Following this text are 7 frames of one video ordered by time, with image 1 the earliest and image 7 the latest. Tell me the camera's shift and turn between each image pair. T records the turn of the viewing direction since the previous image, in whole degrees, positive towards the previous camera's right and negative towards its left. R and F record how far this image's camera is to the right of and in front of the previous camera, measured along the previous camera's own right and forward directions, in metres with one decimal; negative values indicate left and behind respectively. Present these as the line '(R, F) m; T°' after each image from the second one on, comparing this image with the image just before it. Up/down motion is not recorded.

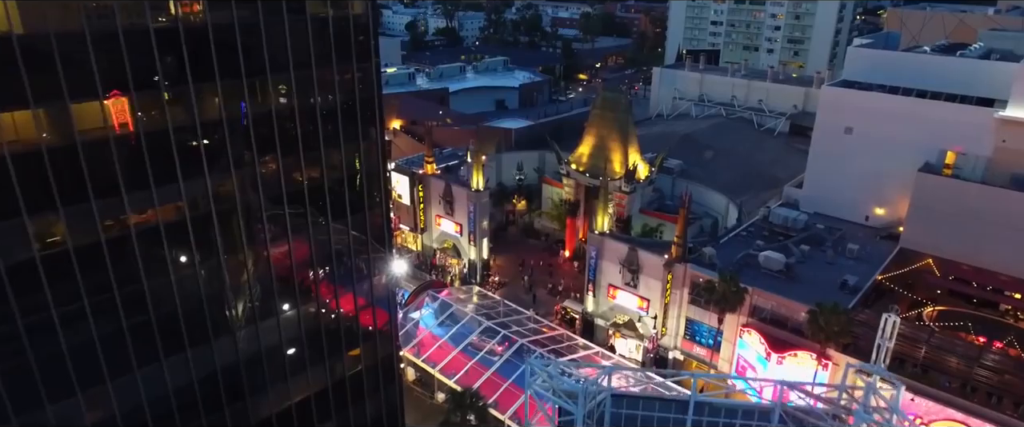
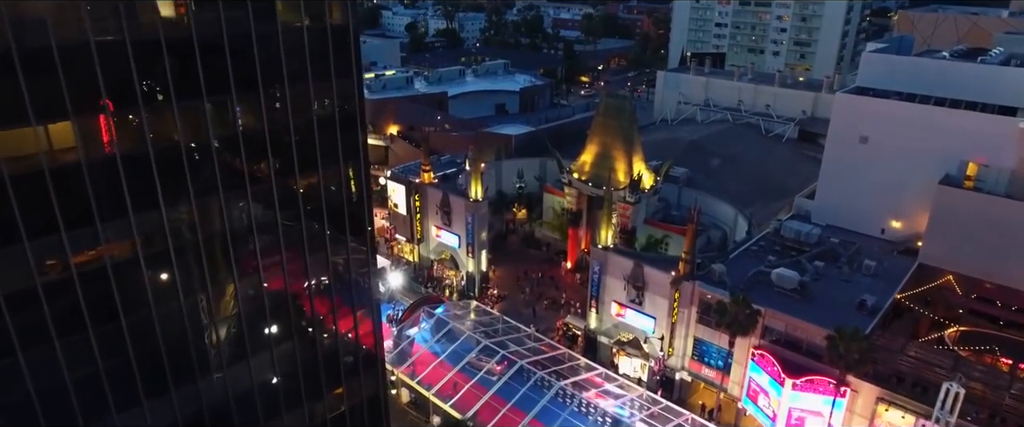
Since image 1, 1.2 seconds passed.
(+0.1, +1.6) m; 0°
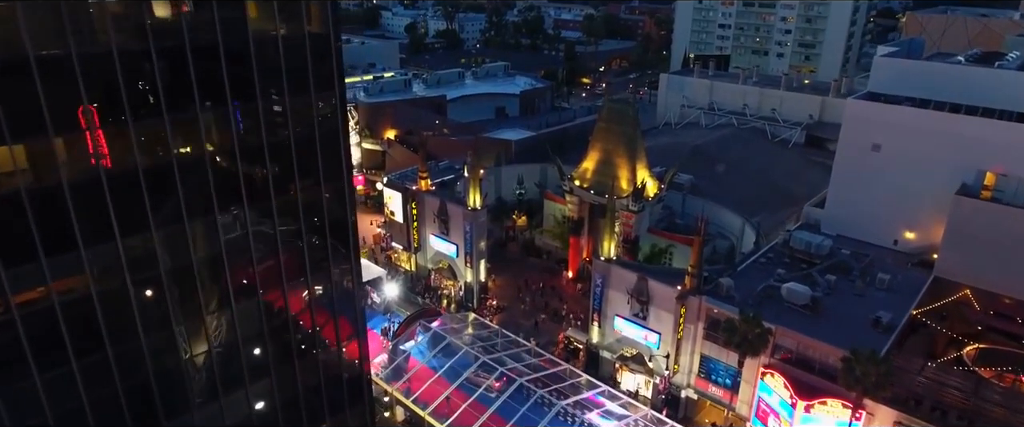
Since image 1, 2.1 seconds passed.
(+0.1, +1.2) m; 0°
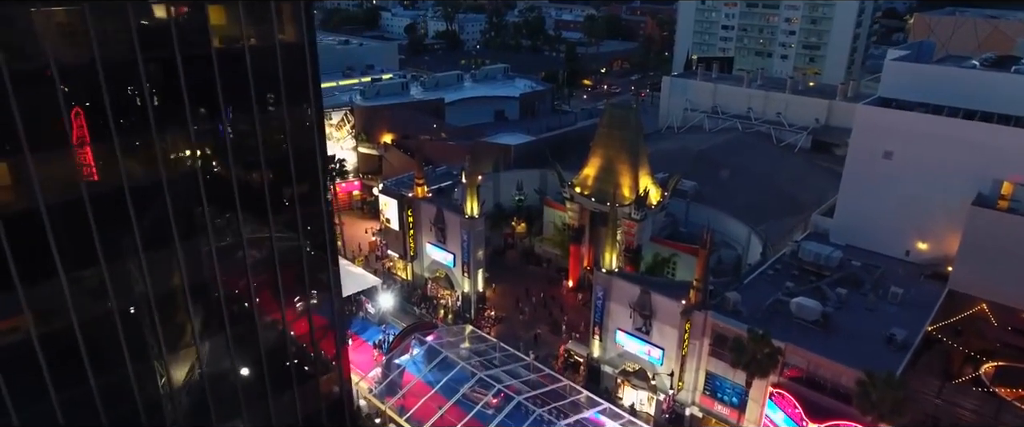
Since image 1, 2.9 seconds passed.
(+0.1, +1.2) m; 0°
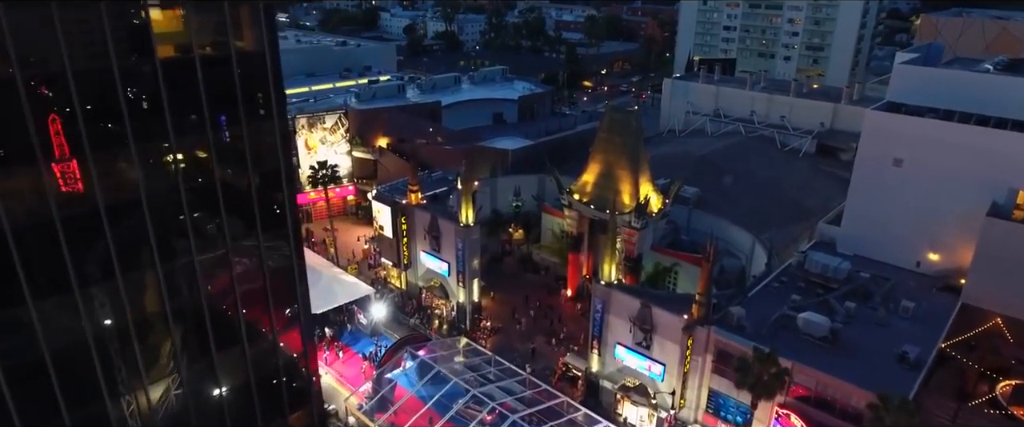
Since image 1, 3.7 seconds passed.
(+0.3, +1.2) m; 0°
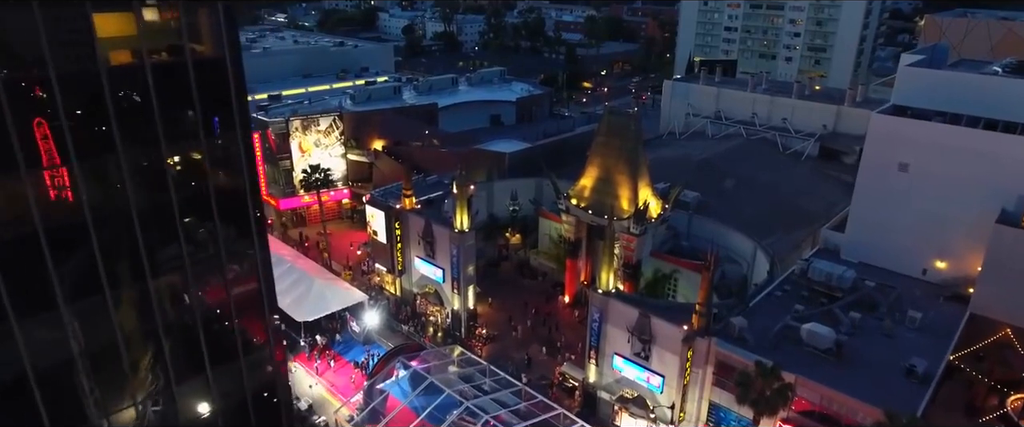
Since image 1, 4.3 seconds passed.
(+0.3, +0.8) m; 0°
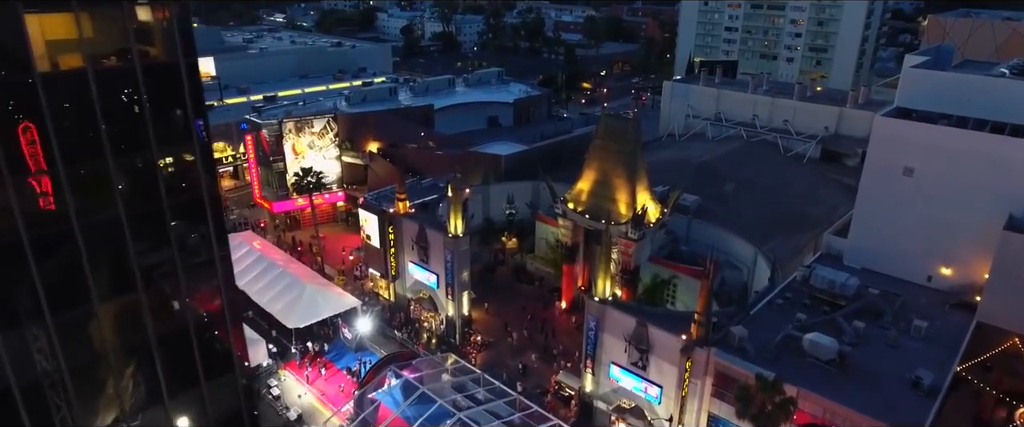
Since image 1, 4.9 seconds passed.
(+0.3, +0.8) m; 0°
